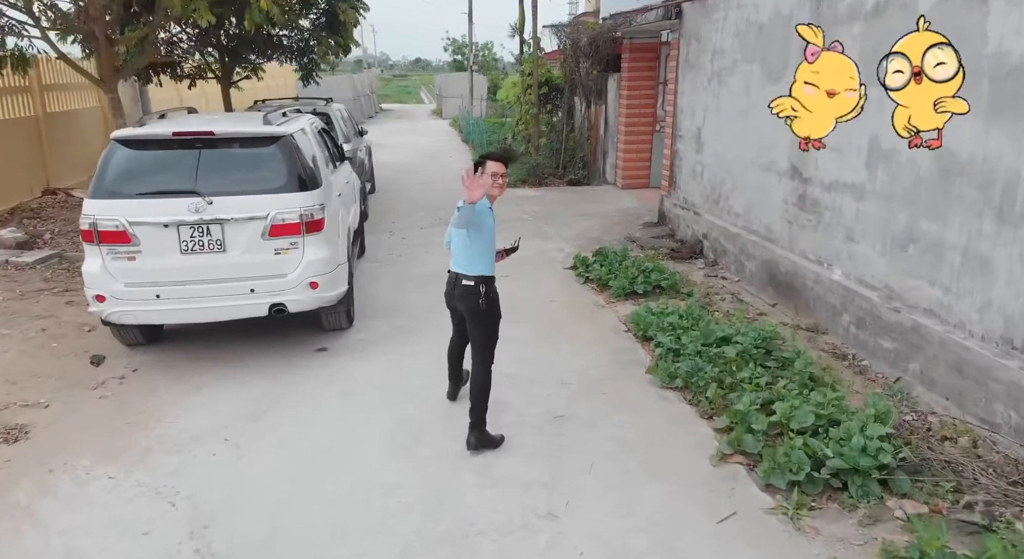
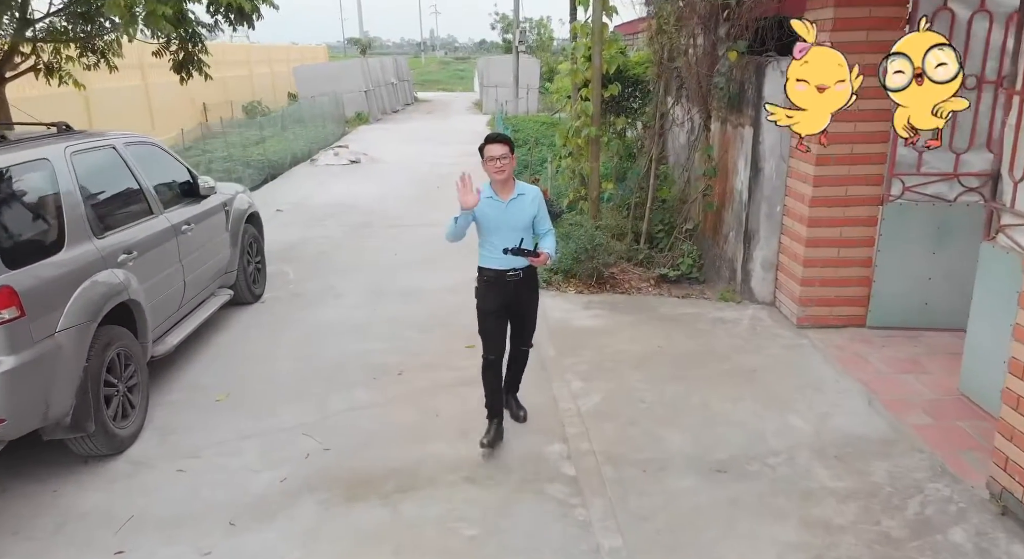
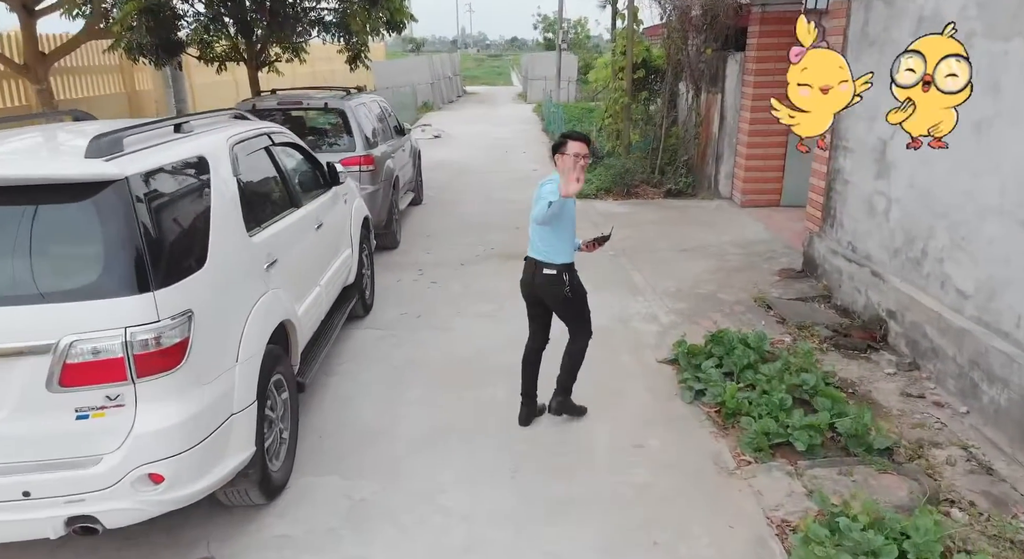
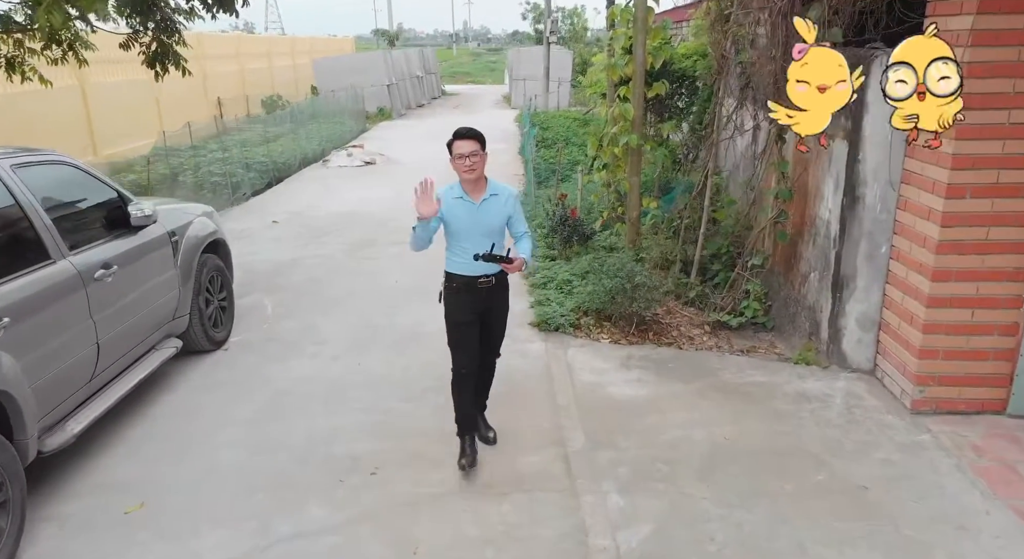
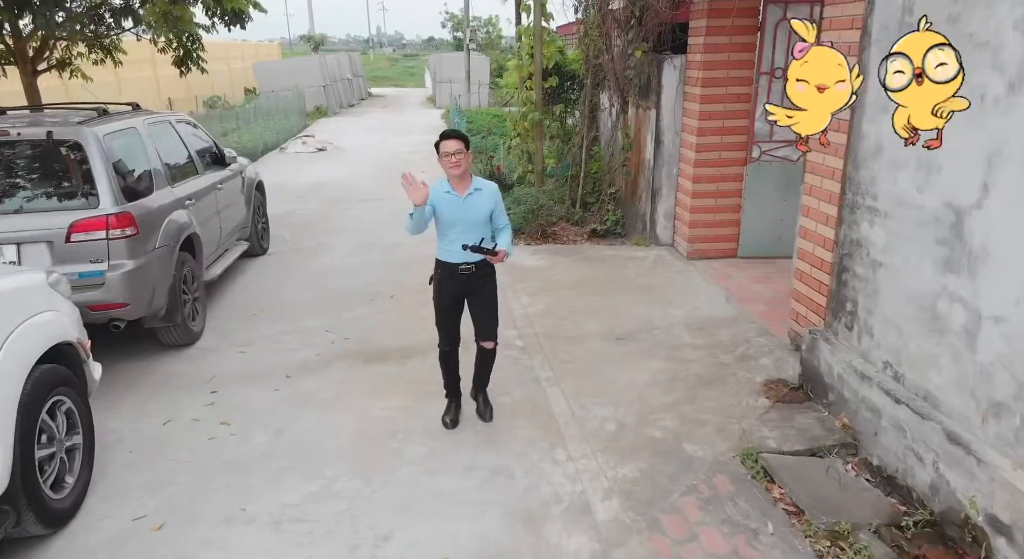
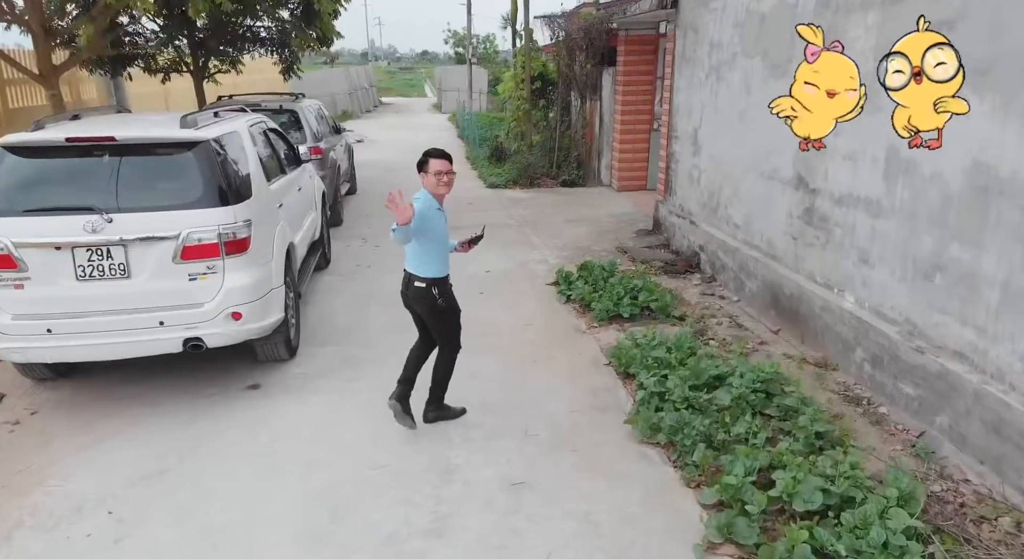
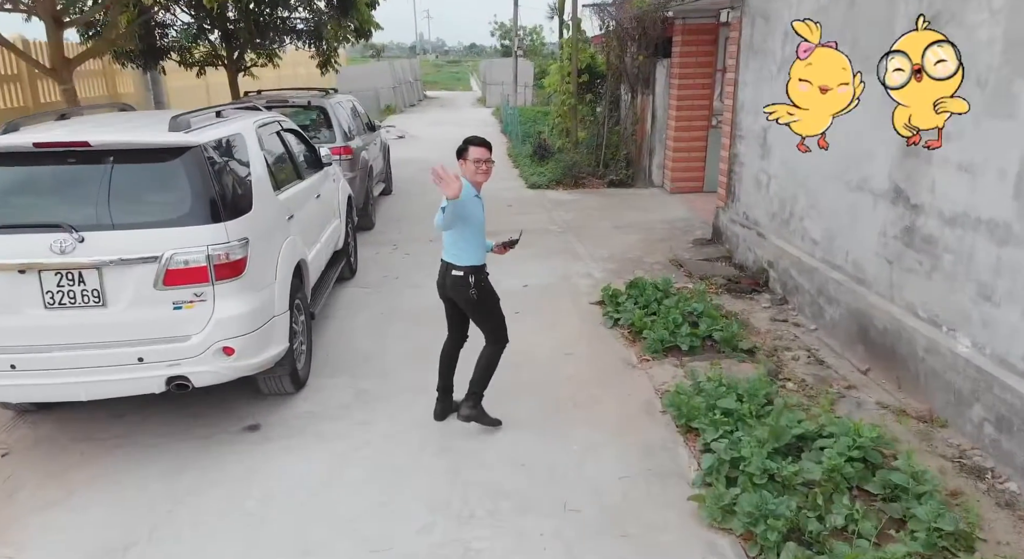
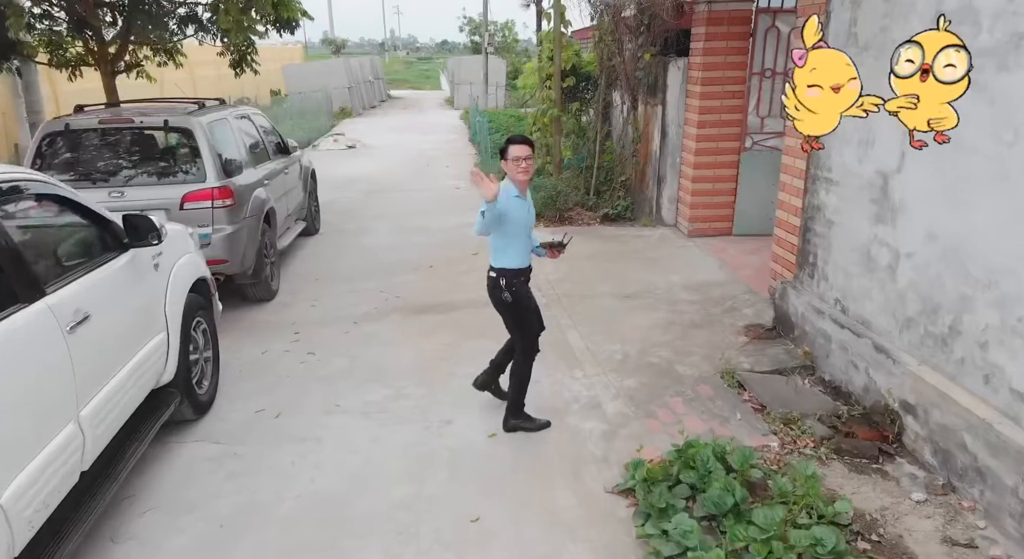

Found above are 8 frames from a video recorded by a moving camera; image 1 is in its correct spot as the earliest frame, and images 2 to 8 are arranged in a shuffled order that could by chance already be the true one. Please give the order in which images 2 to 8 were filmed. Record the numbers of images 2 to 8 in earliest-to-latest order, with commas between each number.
6, 7, 3, 8, 5, 2, 4
